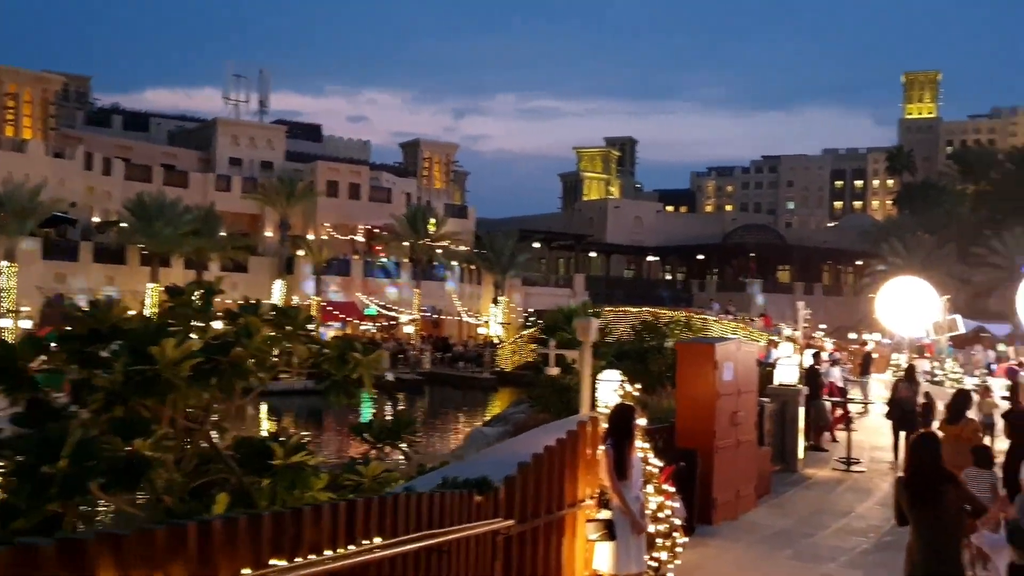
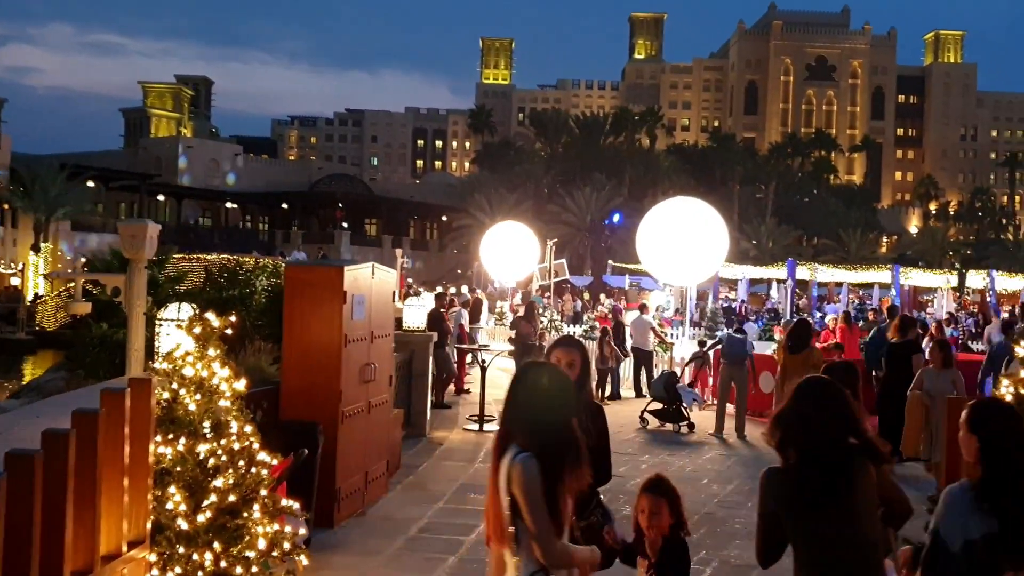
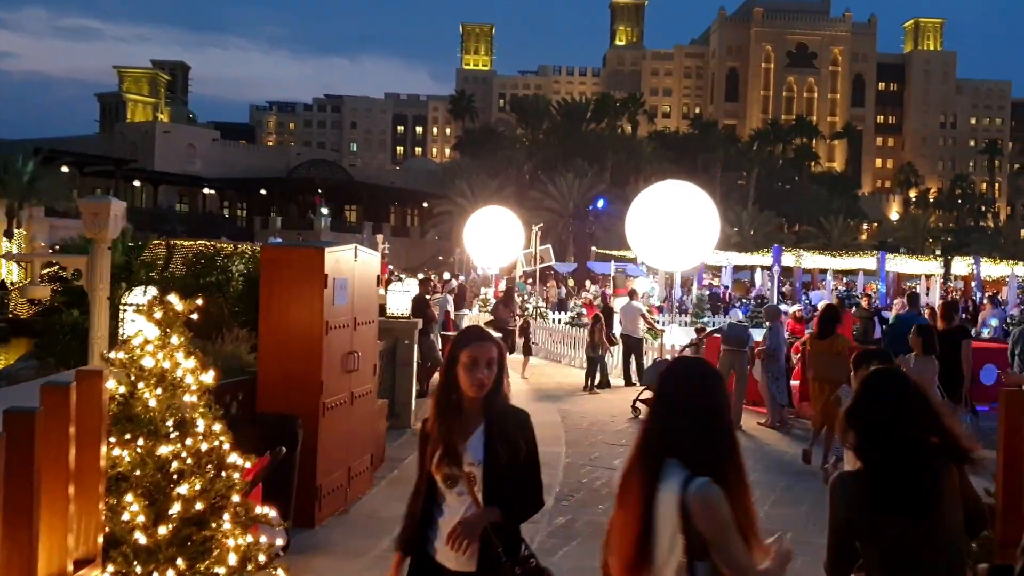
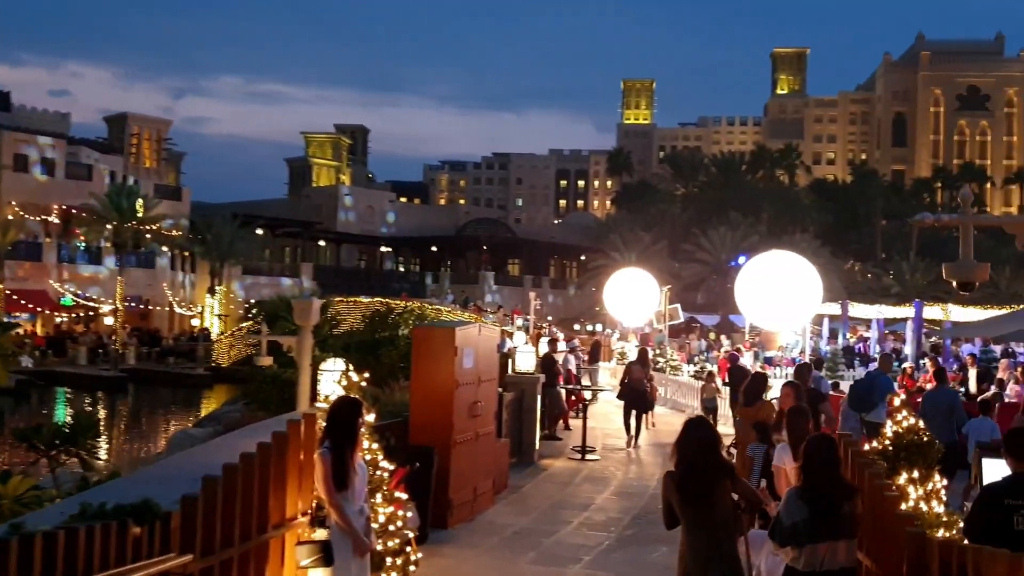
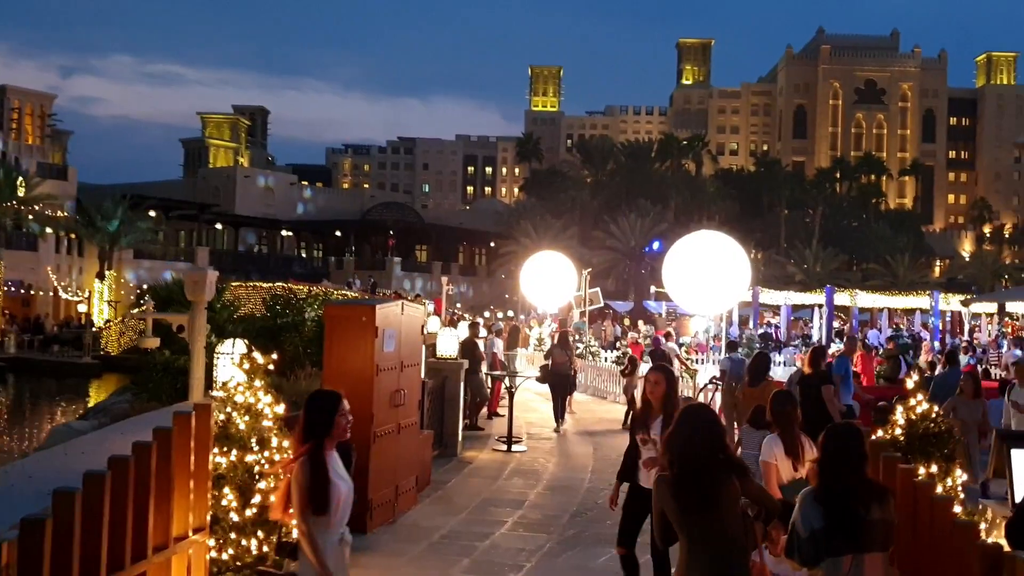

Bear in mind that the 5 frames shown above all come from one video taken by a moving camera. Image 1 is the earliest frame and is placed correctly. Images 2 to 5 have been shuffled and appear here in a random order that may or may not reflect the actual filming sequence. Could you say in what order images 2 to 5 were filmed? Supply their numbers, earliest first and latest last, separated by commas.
4, 5, 2, 3
